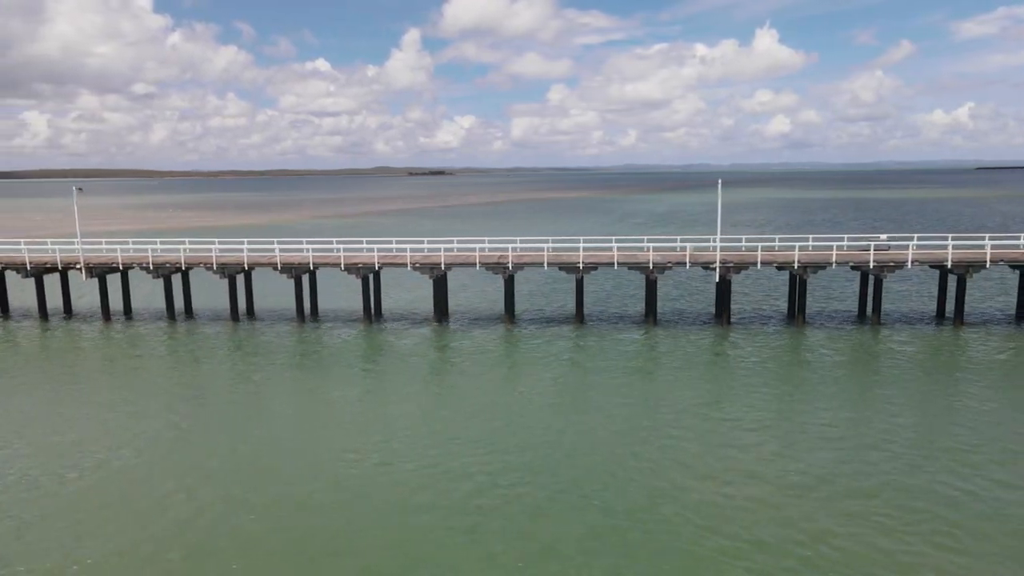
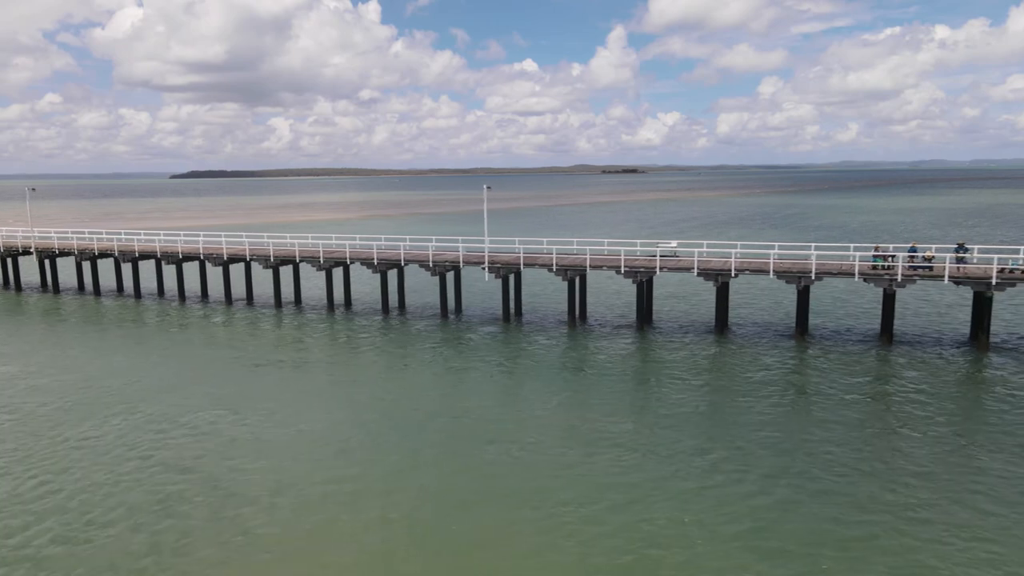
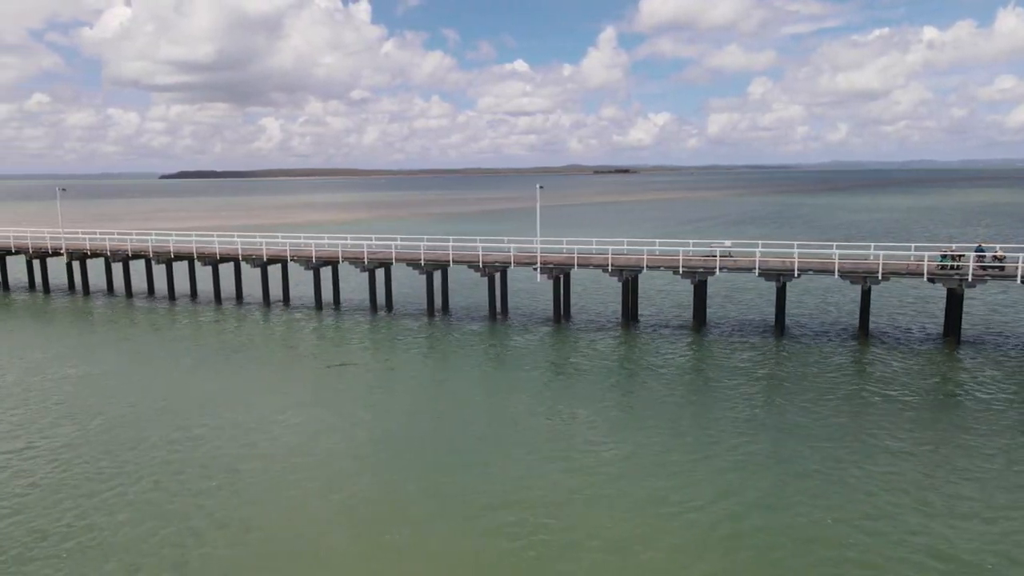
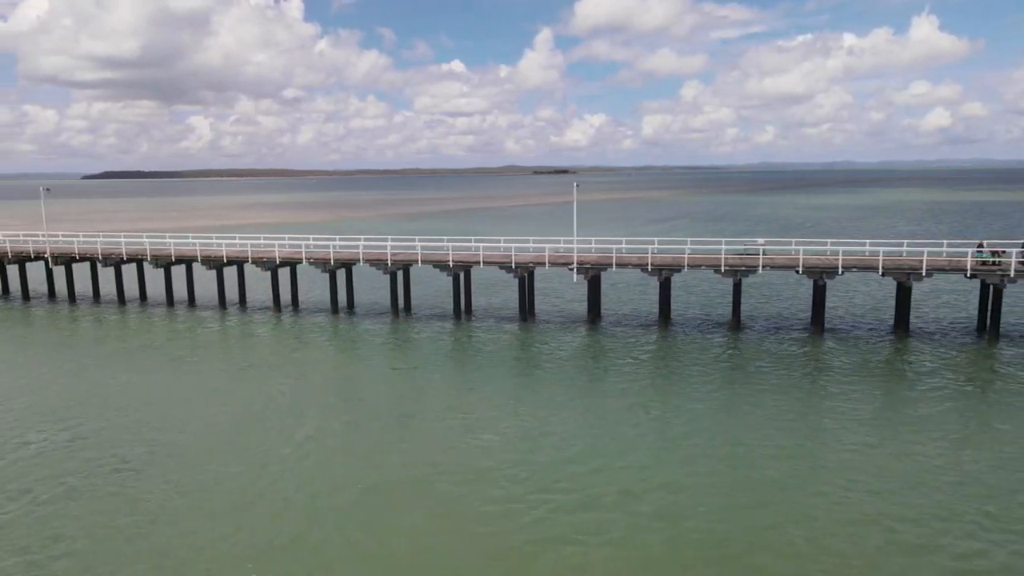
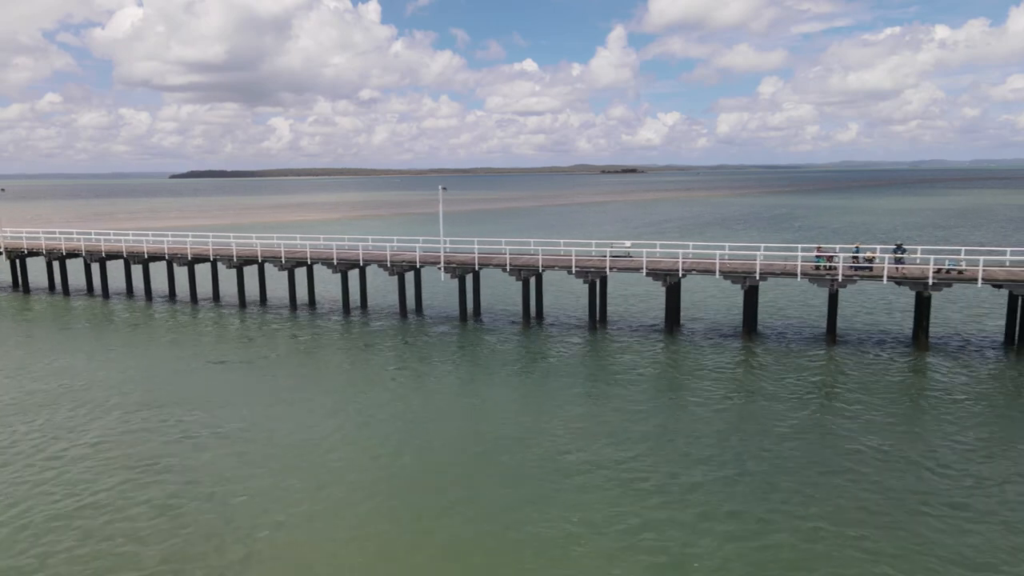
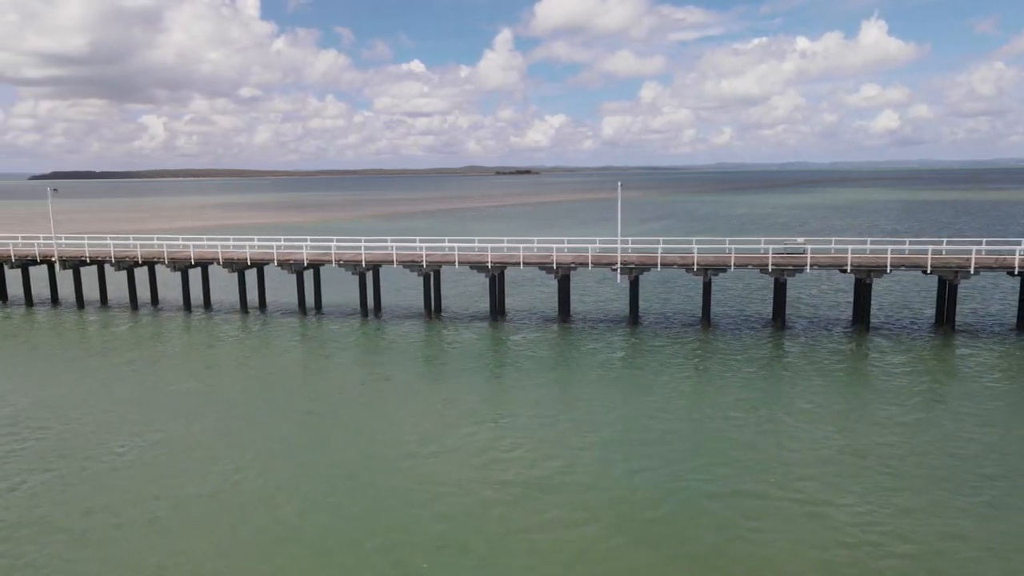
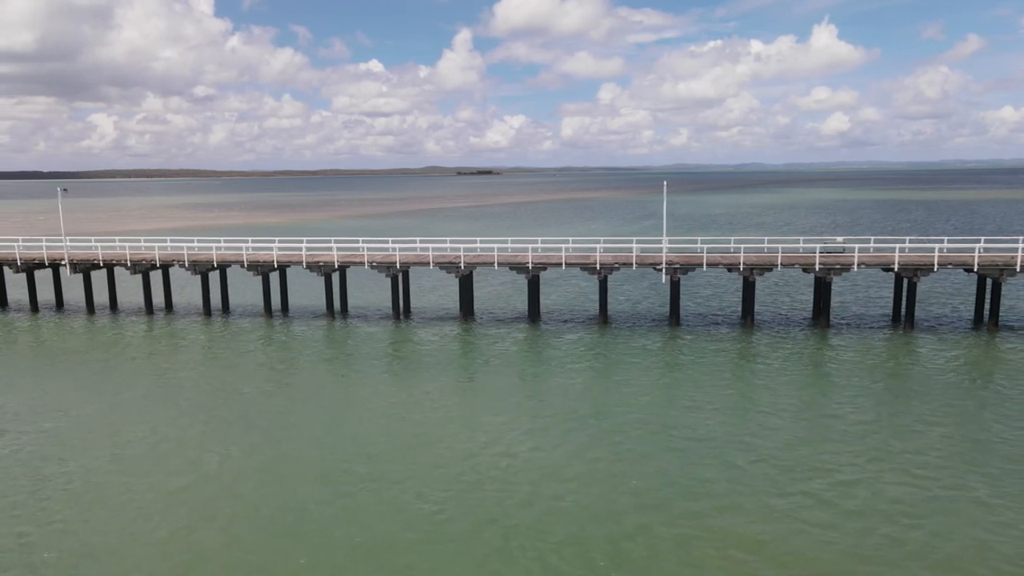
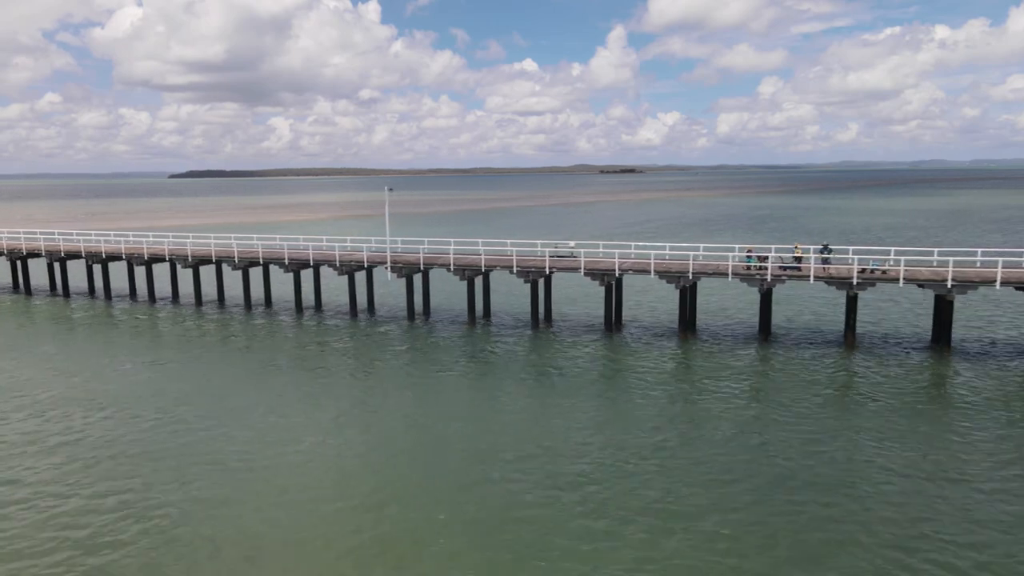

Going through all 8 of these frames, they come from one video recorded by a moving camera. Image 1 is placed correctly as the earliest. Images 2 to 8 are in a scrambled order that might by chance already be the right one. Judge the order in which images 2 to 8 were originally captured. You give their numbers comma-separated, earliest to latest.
7, 6, 4, 3, 2, 5, 8
